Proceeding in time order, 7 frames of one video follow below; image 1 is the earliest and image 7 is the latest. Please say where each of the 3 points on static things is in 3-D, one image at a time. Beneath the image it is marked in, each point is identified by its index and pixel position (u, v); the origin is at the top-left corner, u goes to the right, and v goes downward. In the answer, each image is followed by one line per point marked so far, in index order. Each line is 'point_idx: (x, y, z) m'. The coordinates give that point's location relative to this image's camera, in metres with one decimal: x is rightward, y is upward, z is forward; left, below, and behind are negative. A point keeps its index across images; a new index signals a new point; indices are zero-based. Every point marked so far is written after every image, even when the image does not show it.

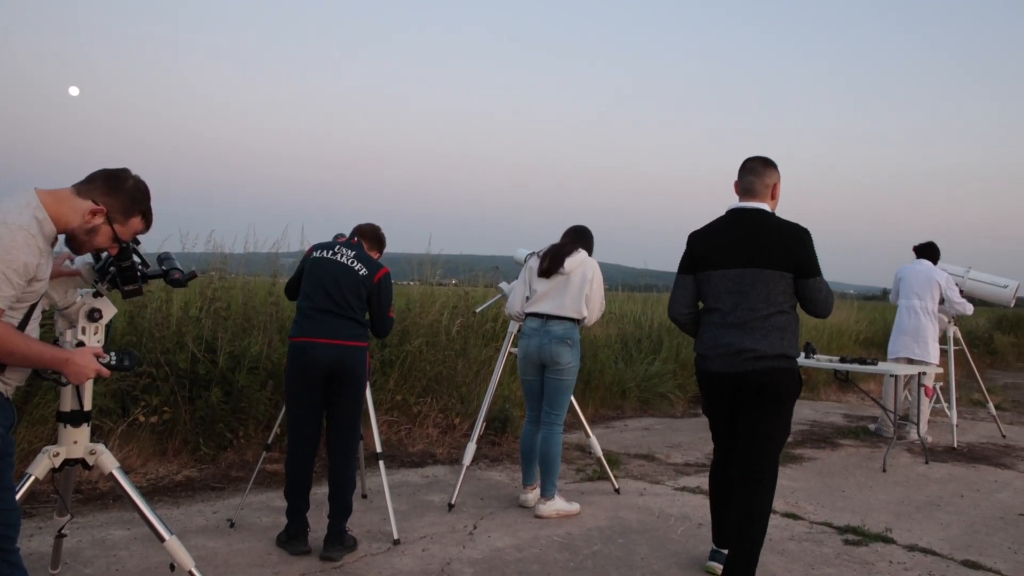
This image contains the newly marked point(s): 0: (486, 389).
0: (-0.2, -0.8, +6.9) m
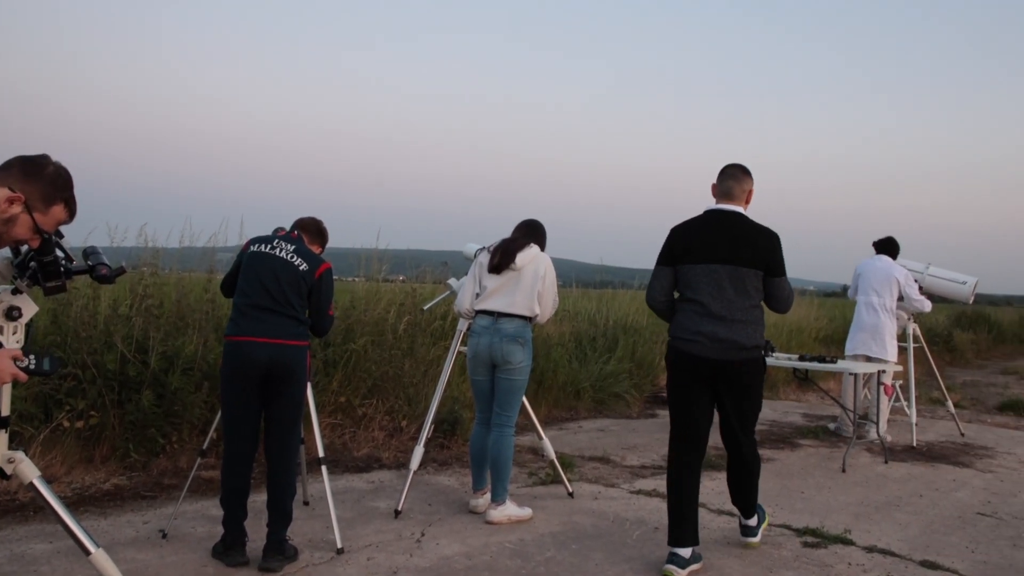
0: (-0.6, -0.8, +6.6) m
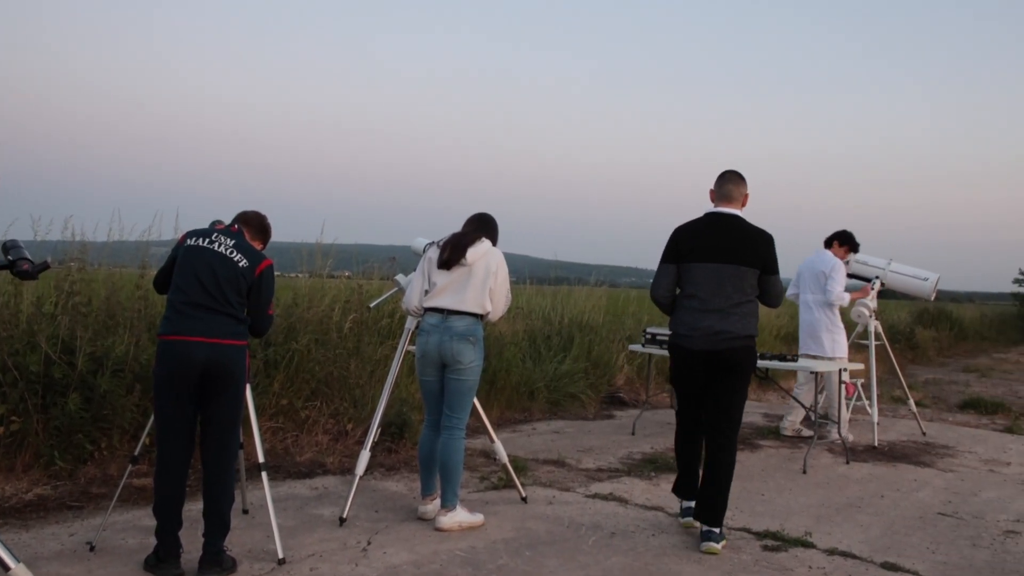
0: (-0.9, -0.7, +6.3) m
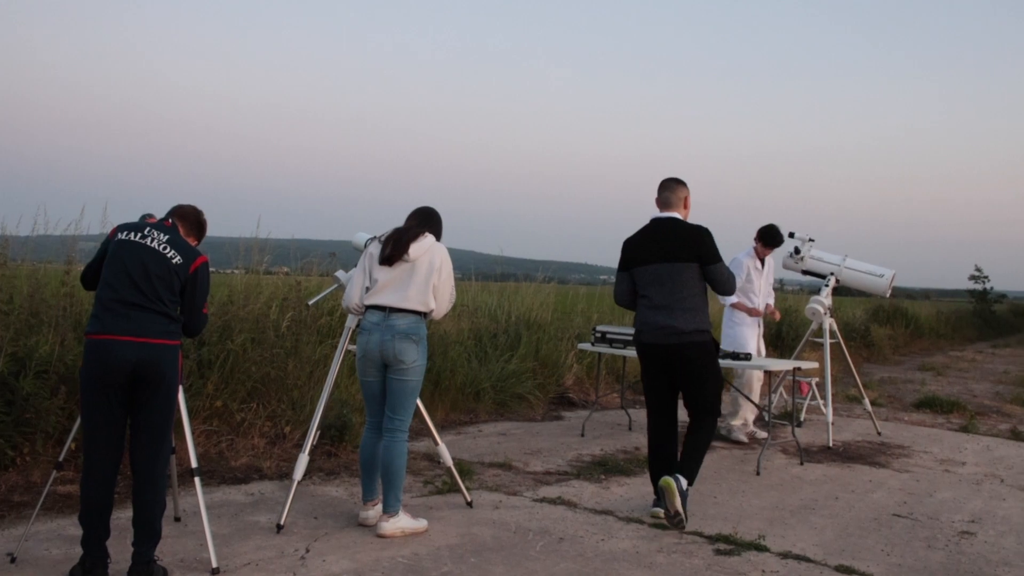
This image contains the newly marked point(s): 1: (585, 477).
0: (-1.3, -0.7, +6.0) m
1: (+0.5, -1.4, +6.5) m
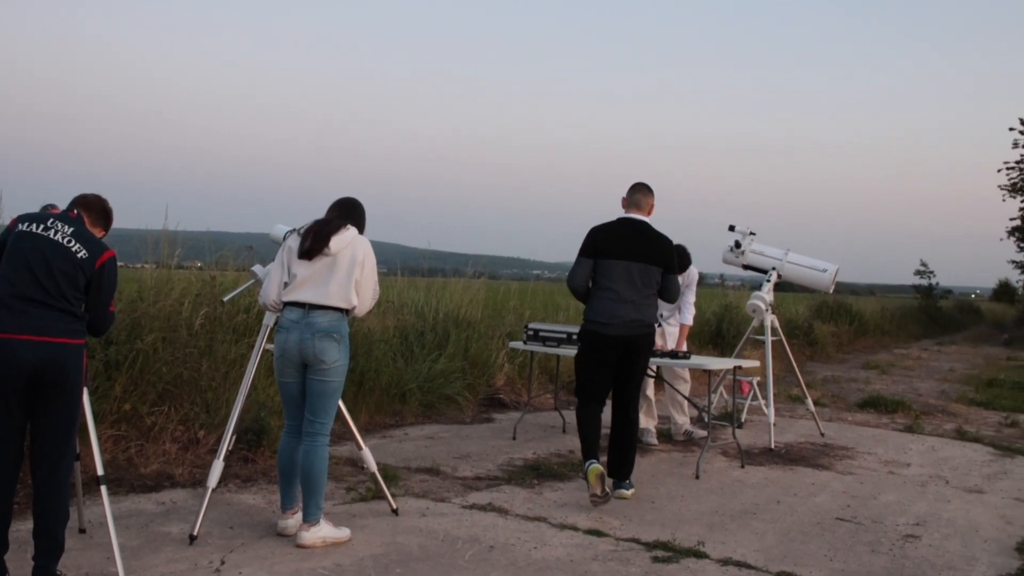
0: (-1.7, -0.7, +5.7) m
1: (0.0, -1.3, +6.2) m
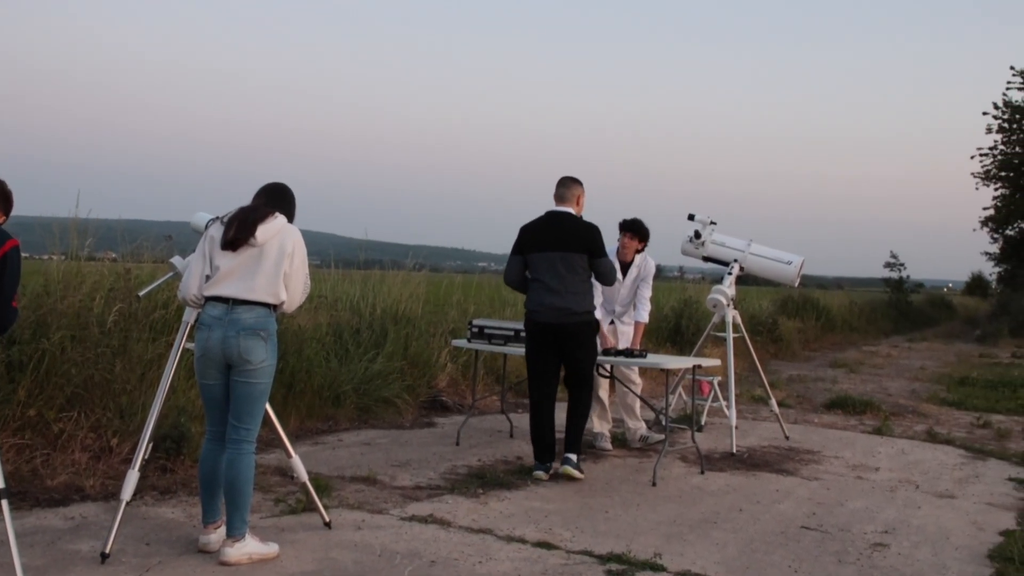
0: (-2.1, -0.6, +5.2) m
1: (-0.3, -1.3, +5.8) m
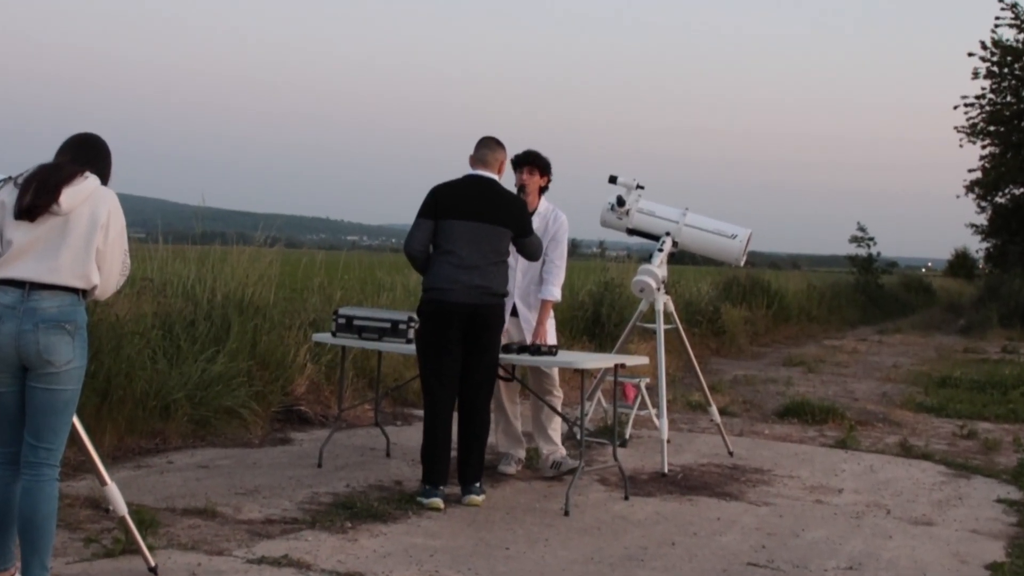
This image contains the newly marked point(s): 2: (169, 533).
0: (-2.6, -0.6, +4.0) m
1: (-0.9, -1.2, +4.7) m
2: (-1.6, -1.2, +4.5) m
